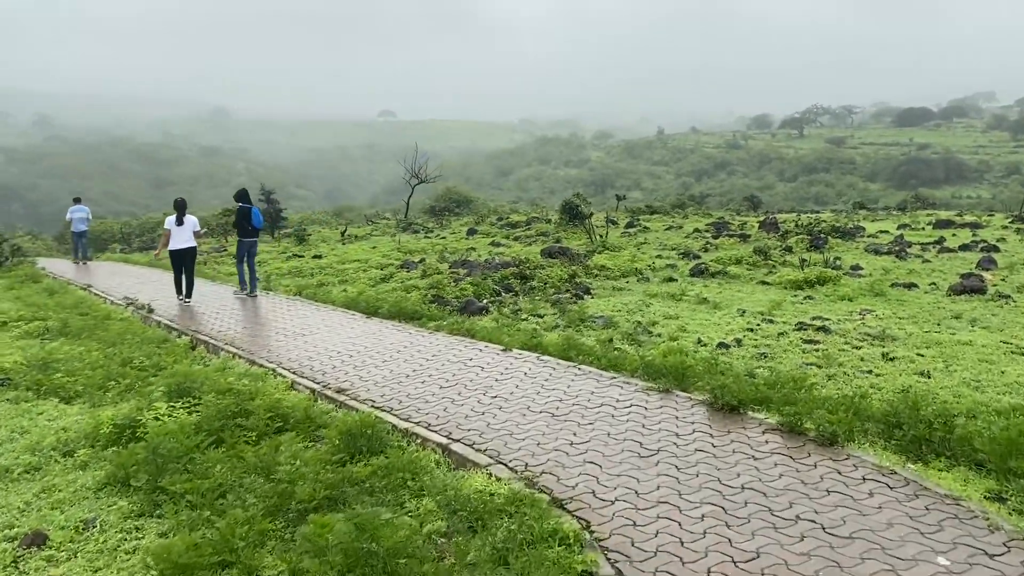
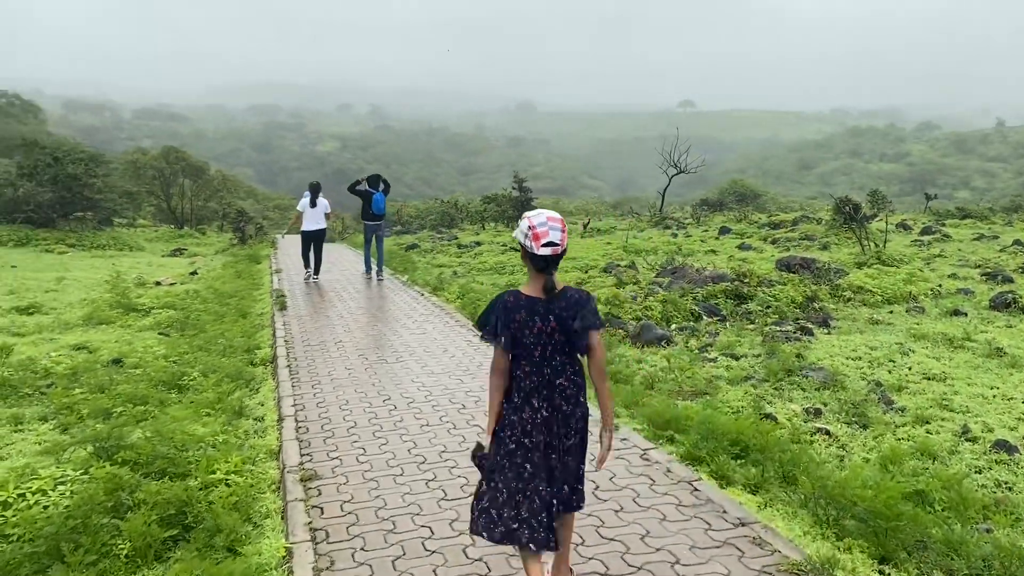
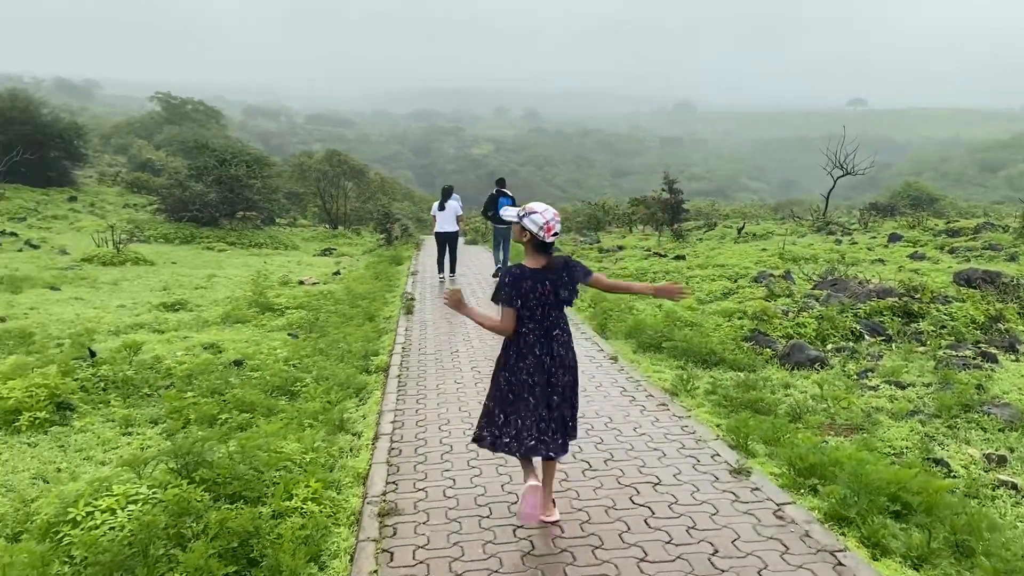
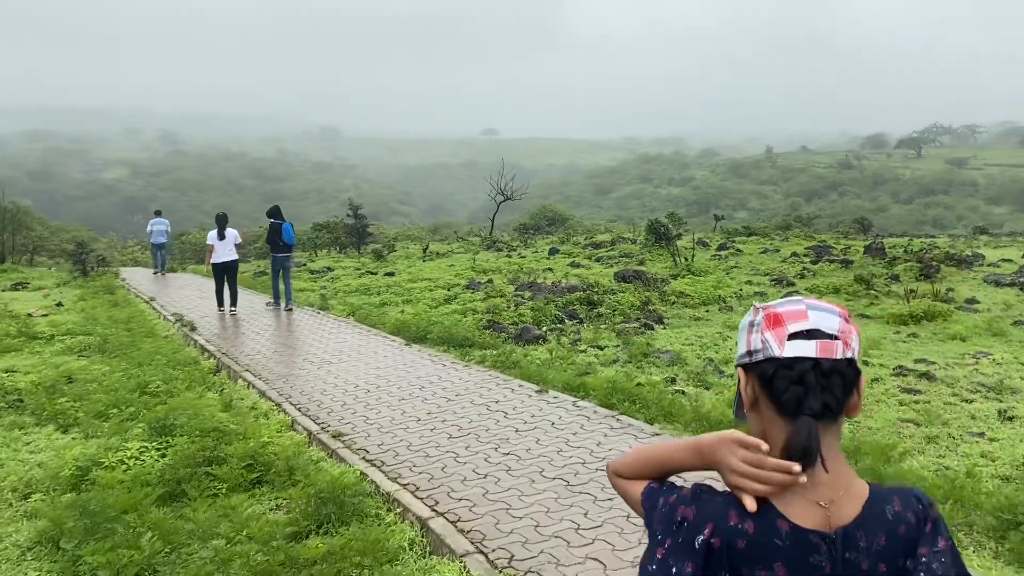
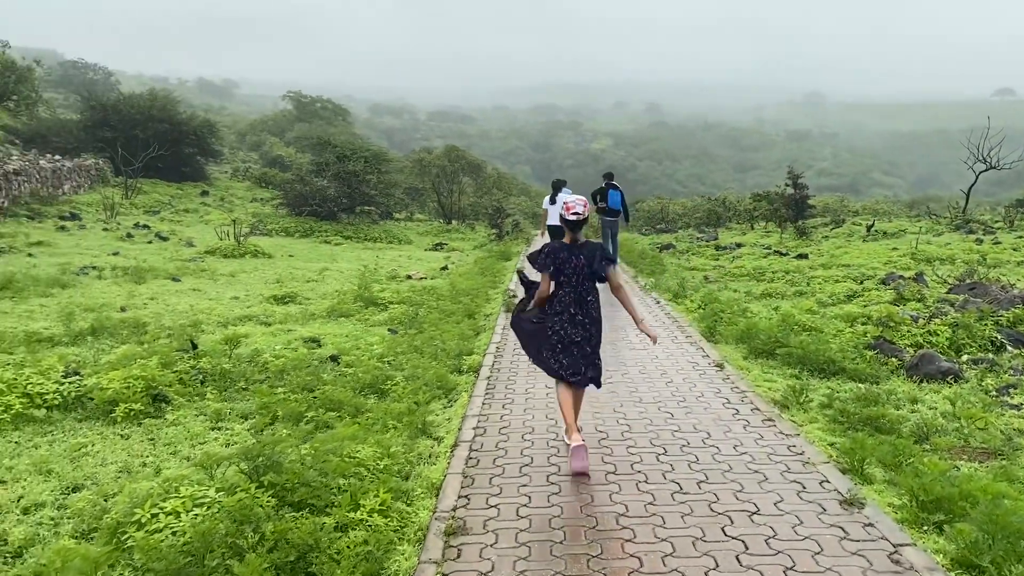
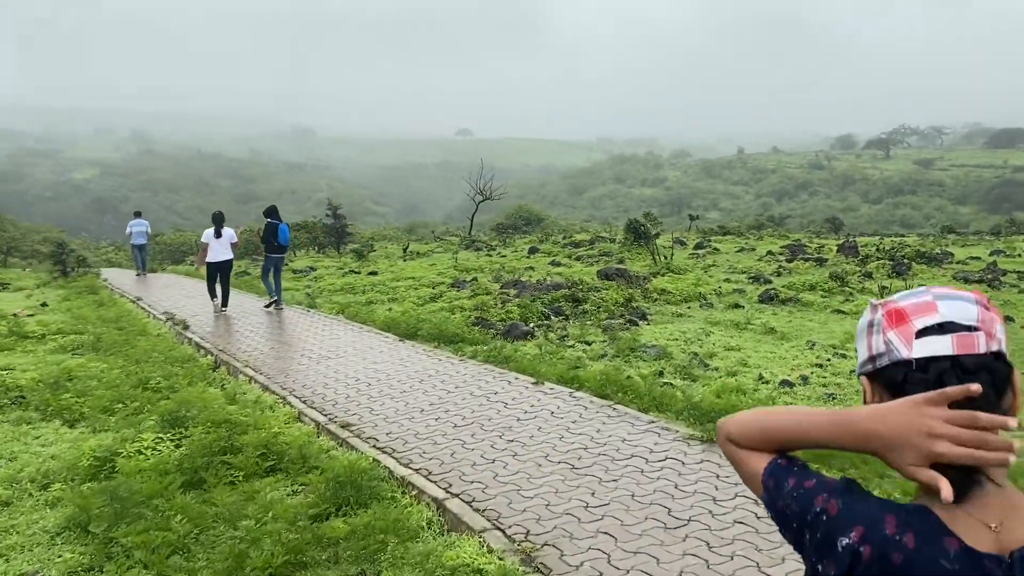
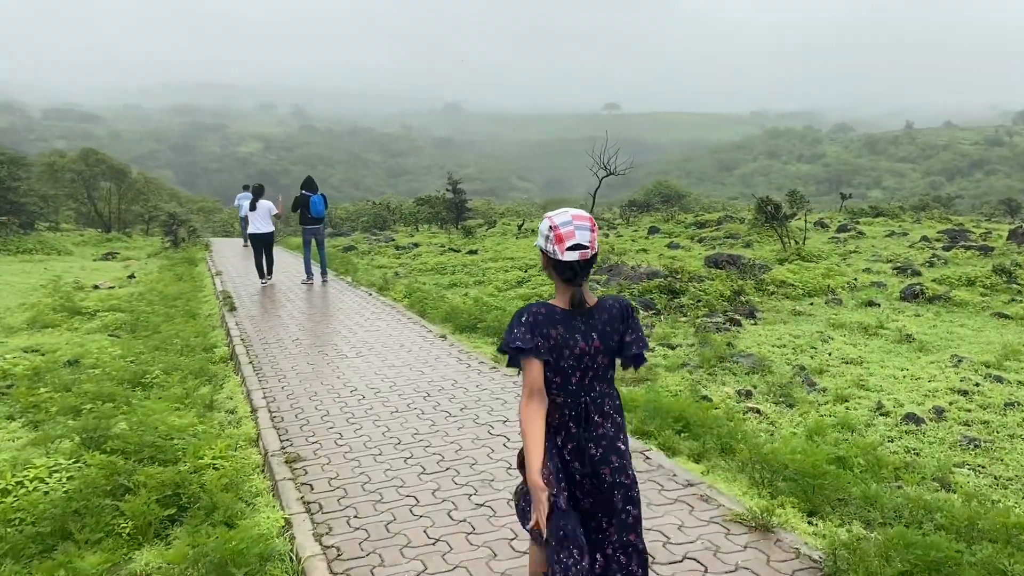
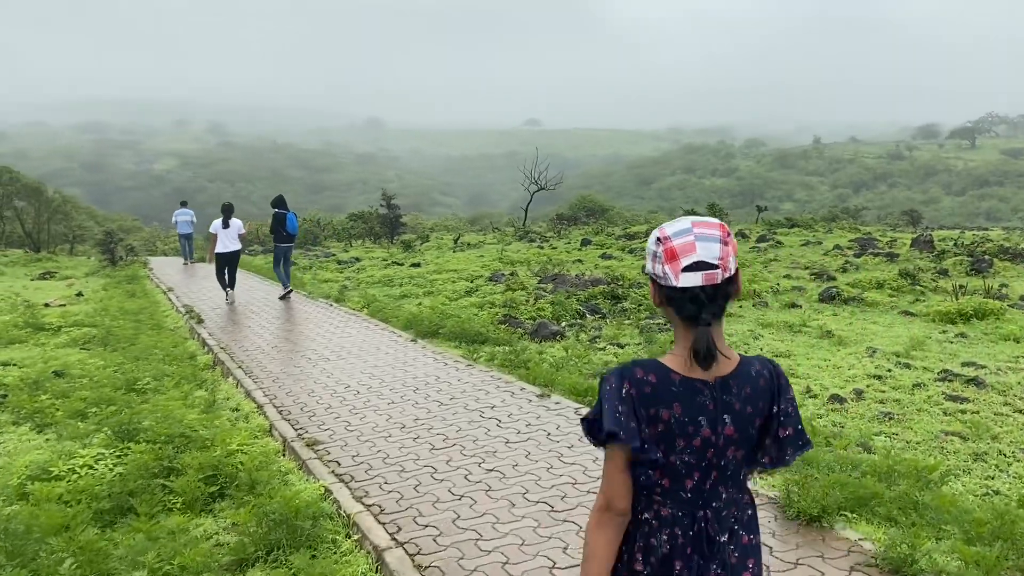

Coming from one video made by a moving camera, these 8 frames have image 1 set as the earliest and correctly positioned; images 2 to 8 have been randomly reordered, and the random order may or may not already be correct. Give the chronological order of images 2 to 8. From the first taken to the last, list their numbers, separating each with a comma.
6, 4, 8, 7, 2, 3, 5
